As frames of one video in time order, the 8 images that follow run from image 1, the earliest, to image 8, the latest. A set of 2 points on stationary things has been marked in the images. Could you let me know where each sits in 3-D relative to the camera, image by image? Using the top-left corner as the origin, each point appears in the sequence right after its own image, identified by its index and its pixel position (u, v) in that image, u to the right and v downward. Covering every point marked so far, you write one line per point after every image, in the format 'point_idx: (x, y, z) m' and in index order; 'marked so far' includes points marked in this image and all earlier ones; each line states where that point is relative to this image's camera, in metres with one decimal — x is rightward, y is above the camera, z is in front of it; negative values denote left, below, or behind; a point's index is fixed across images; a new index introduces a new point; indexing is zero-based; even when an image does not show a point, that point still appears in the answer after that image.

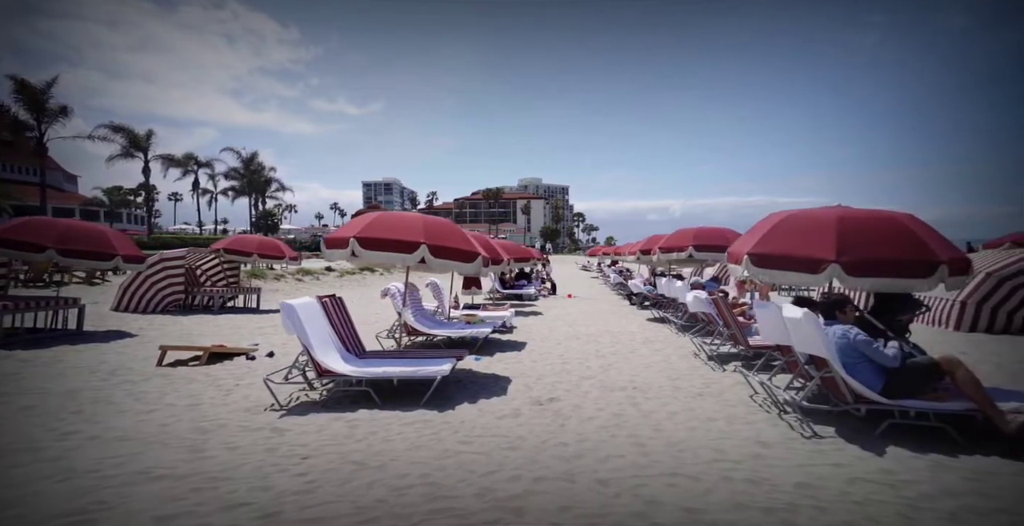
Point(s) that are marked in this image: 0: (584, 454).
0: (+0.4, -1.1, +3.0) m
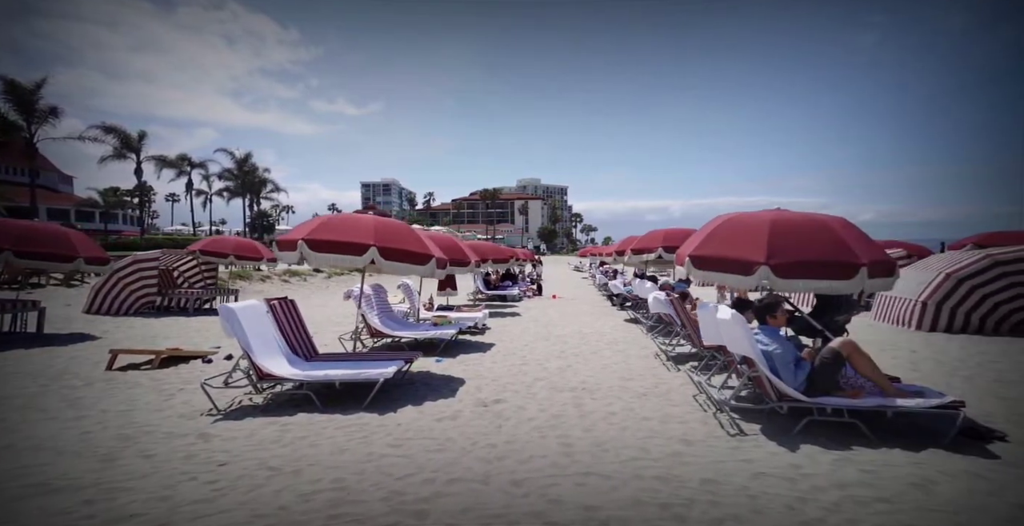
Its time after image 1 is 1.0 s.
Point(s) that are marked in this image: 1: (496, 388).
0: (0.0, -1.1, +3.0) m
1: (-0.2, -1.7, +7.0) m
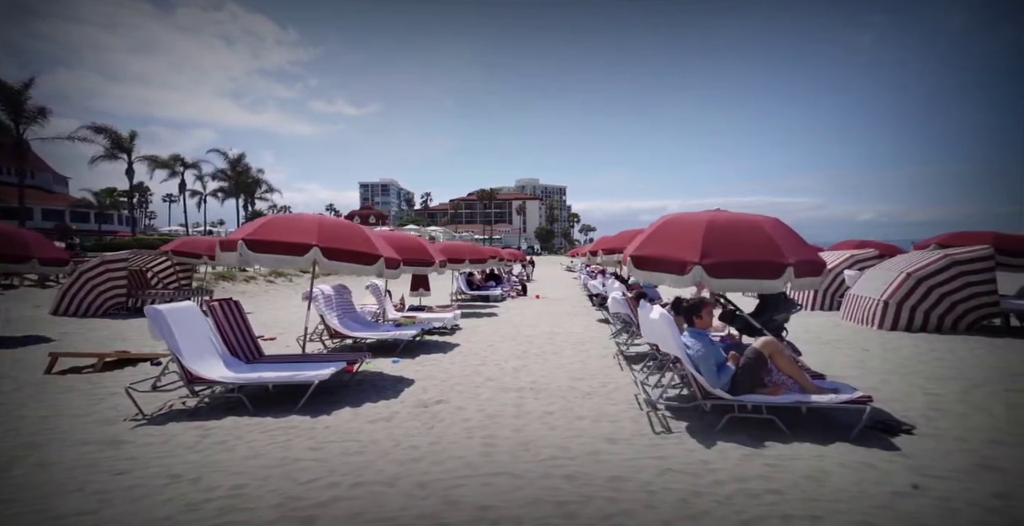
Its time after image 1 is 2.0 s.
0: (-0.5, -1.1, +3.0) m
1: (-0.9, -1.7, +6.9) m
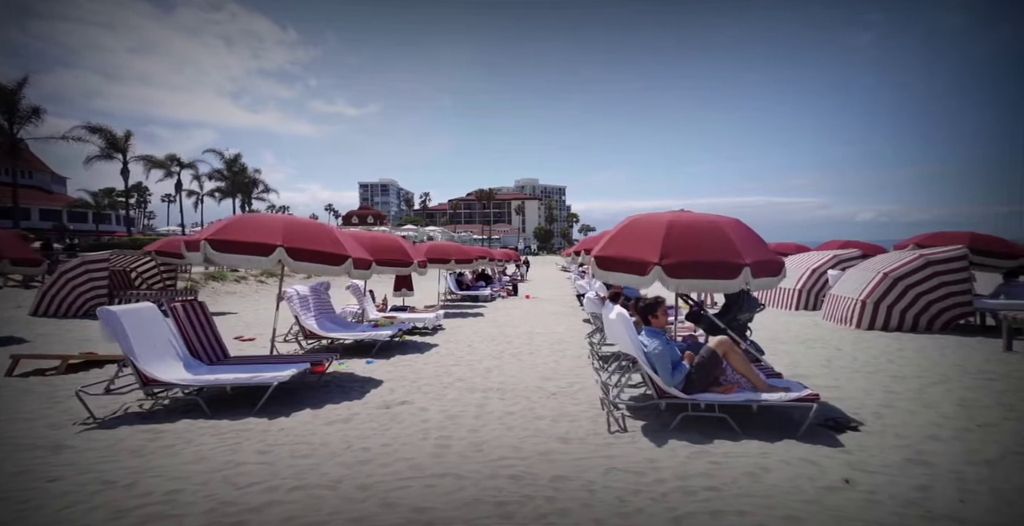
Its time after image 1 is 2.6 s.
0: (-0.8, -1.1, +3.0) m
1: (-1.4, -1.7, +6.9) m
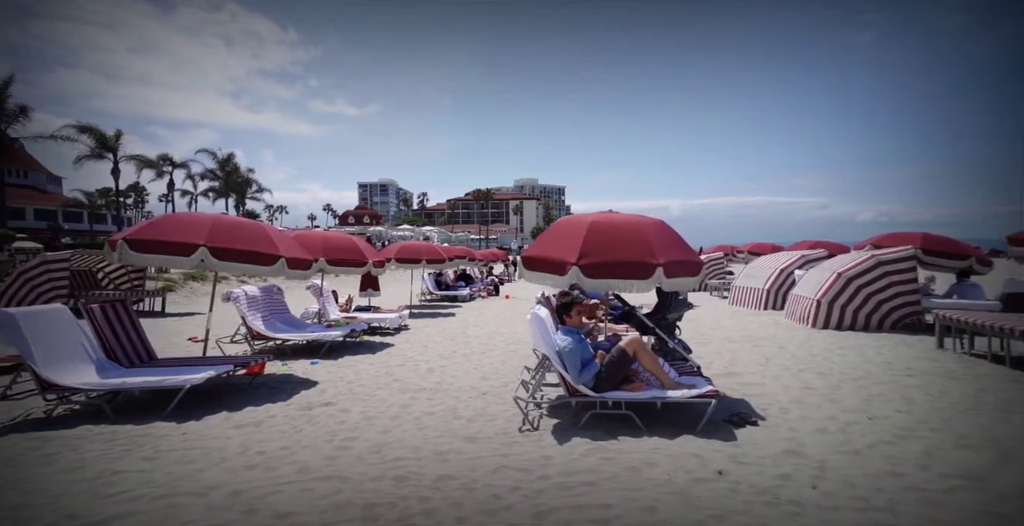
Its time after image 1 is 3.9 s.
0: (-1.4, -1.1, +2.9) m
1: (-2.2, -1.7, +6.8) m
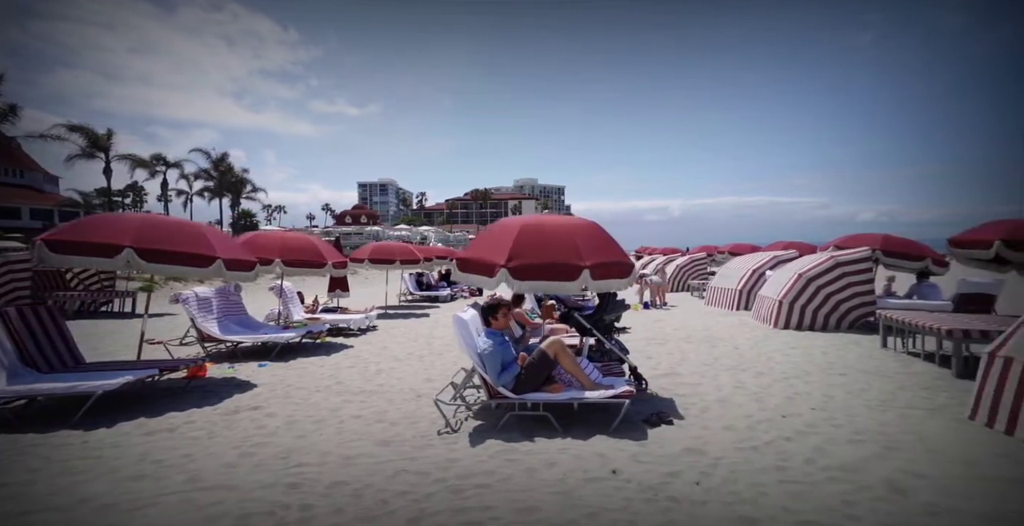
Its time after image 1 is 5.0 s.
0: (-1.9, -1.1, +2.8) m
1: (-3.0, -1.7, +6.6) m
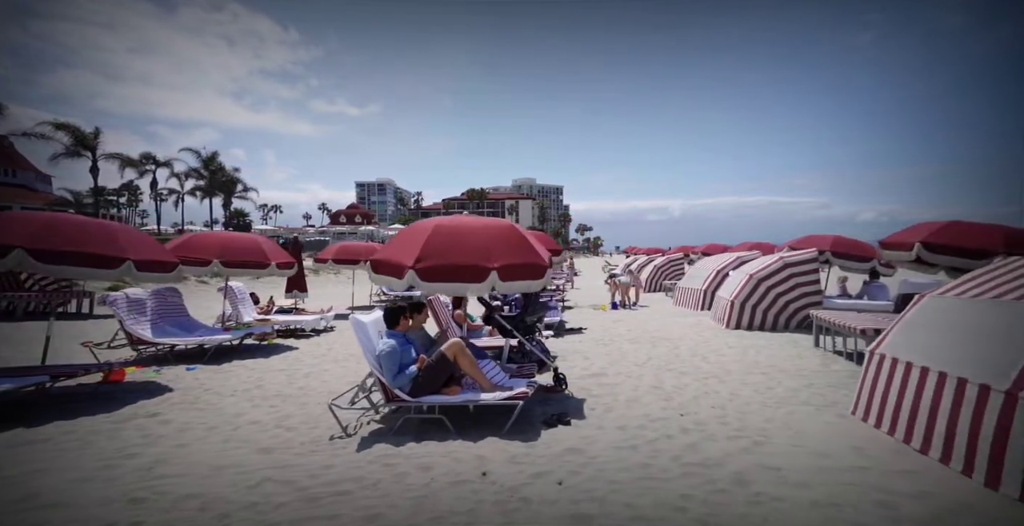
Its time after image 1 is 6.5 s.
0: (-2.6, -1.1, +2.6) m
1: (-4.0, -1.7, +6.3) m
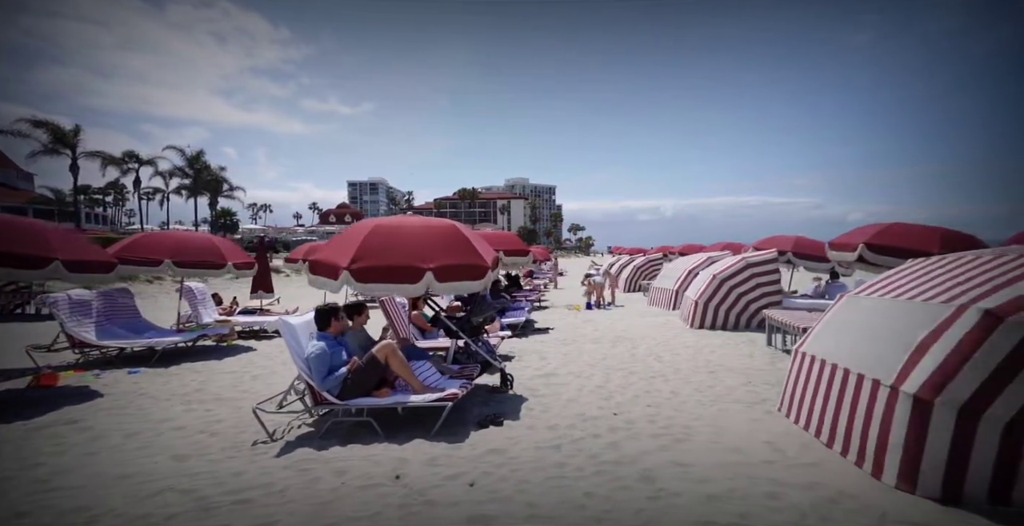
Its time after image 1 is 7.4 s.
0: (-3.0, -1.1, +2.5) m
1: (-4.7, -1.7, +6.1) m
